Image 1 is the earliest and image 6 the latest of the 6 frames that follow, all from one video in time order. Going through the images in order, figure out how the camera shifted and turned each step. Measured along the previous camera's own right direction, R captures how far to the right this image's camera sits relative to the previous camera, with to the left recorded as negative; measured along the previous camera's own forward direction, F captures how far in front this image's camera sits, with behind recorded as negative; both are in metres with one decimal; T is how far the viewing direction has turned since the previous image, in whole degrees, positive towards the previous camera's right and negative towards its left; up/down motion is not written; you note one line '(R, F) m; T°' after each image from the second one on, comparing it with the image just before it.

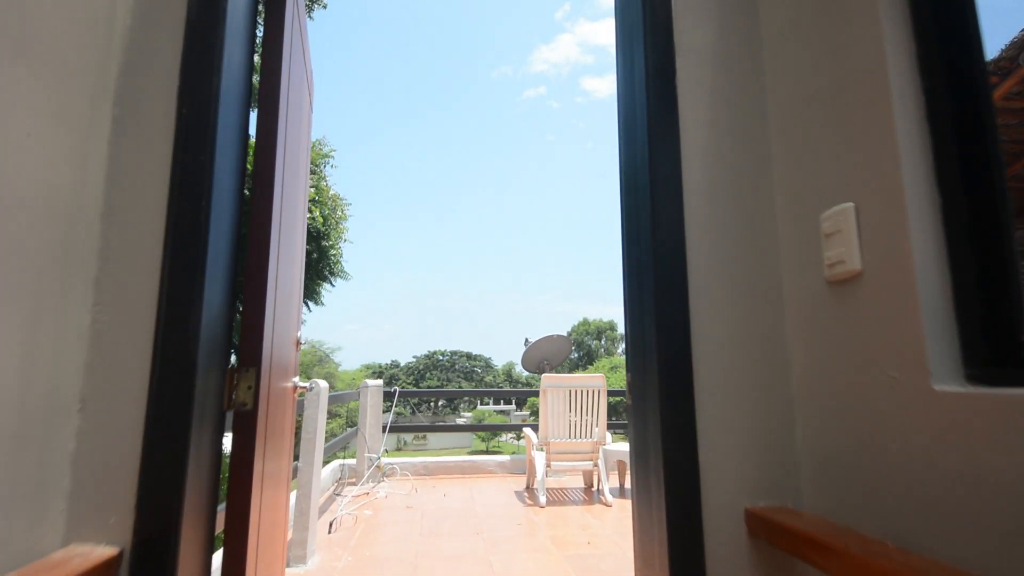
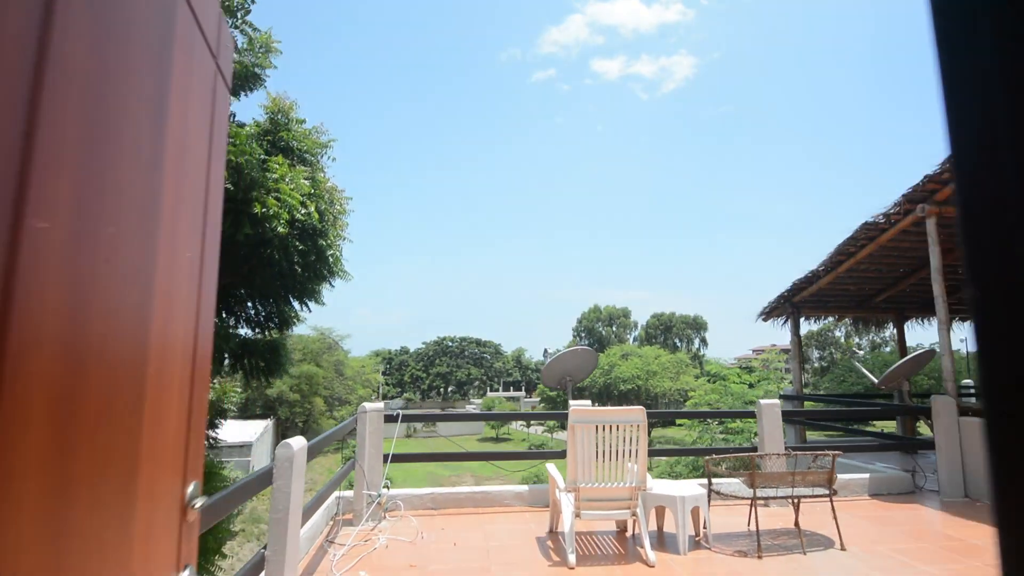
(-0.1, +0.7) m; -1°
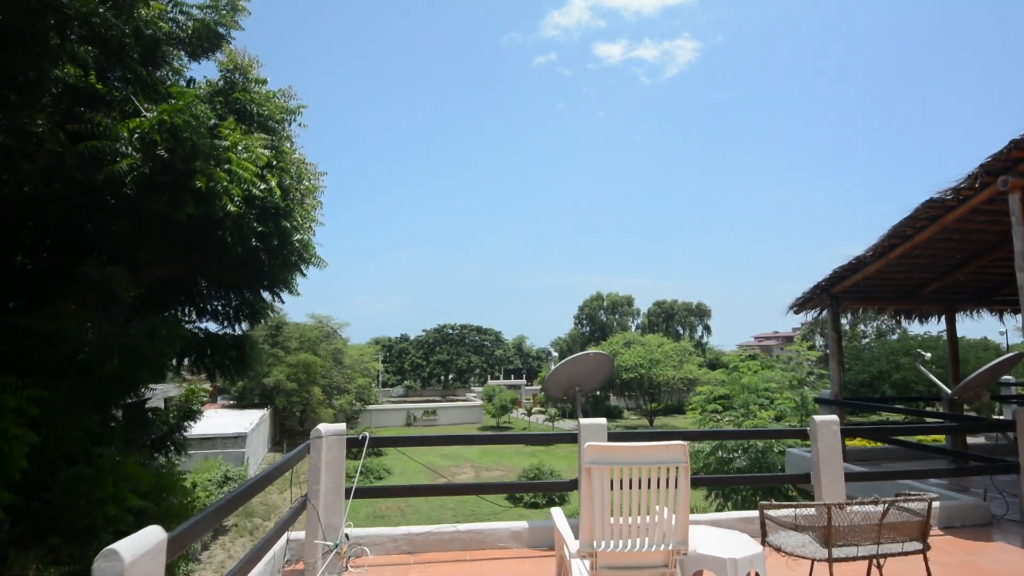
(0.0, +1.0) m; 0°
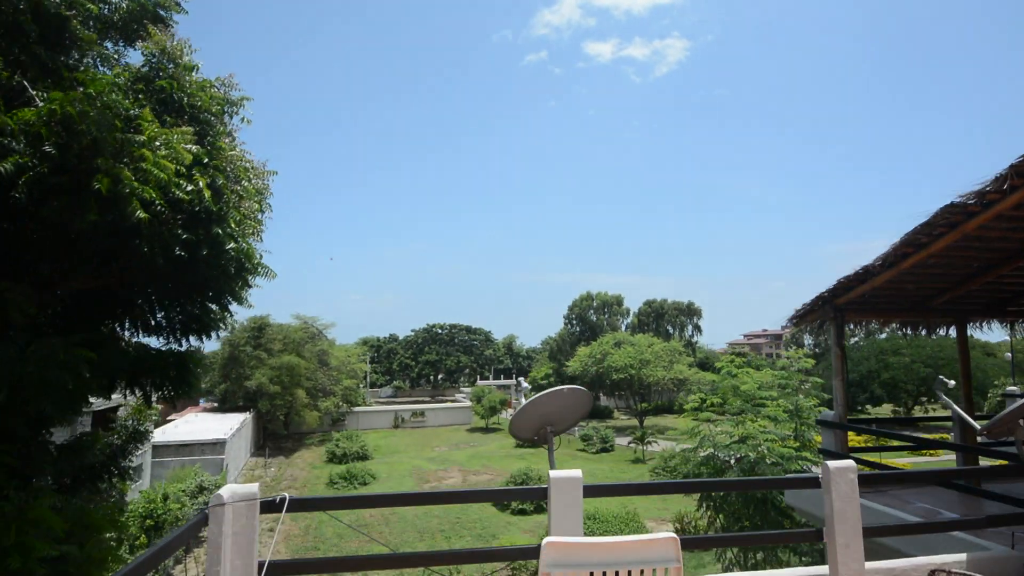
(+0.2, +0.7) m; +1°
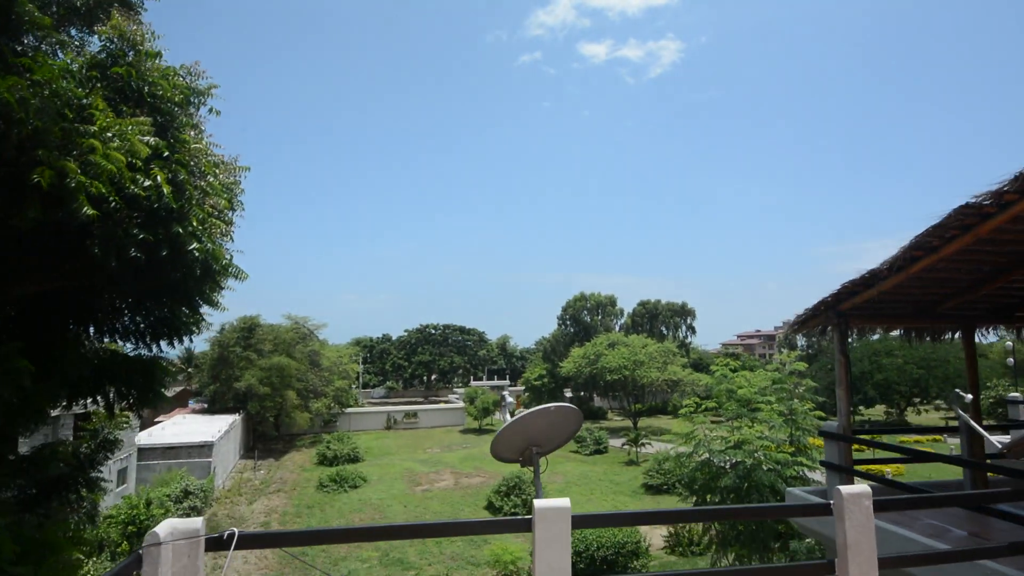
(+0.1, +0.3) m; +1°
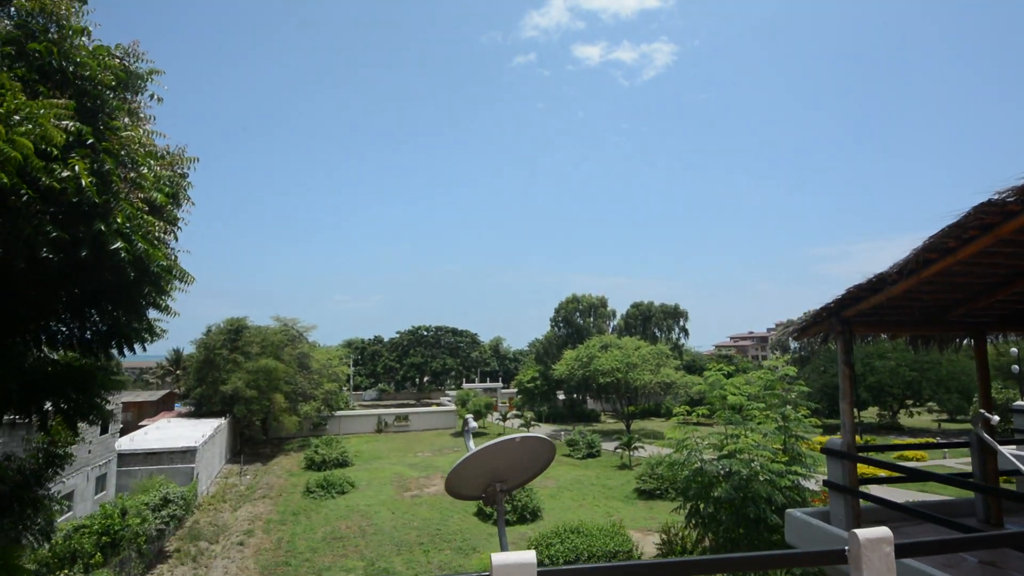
(+0.2, +0.5) m; +1°
